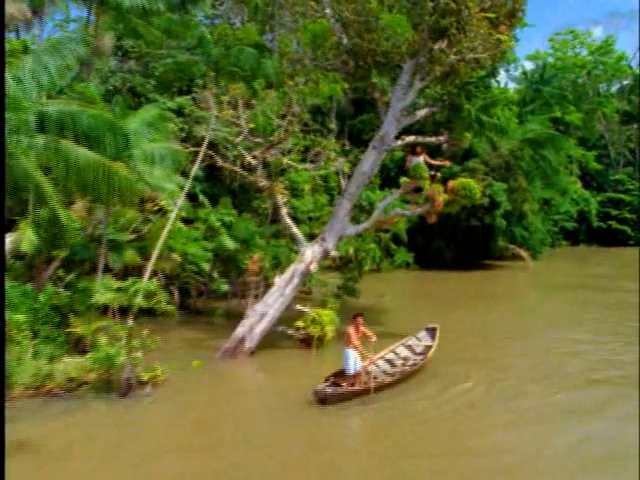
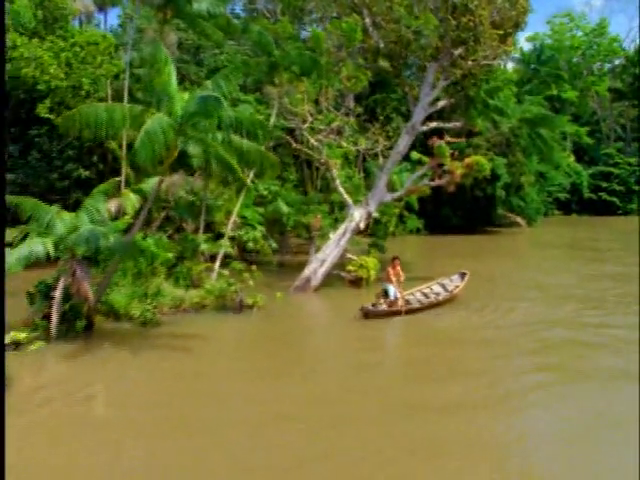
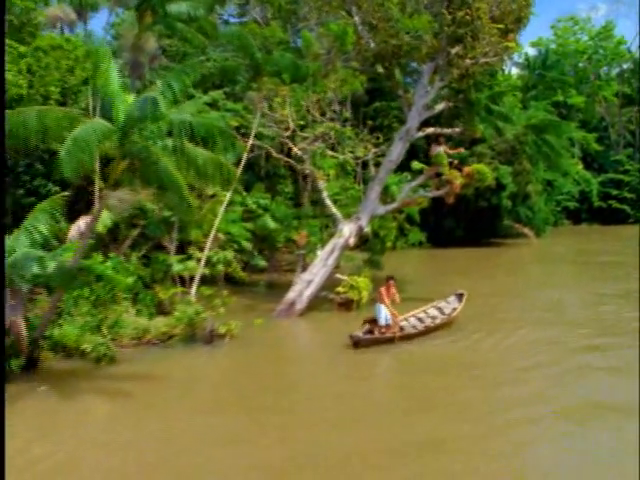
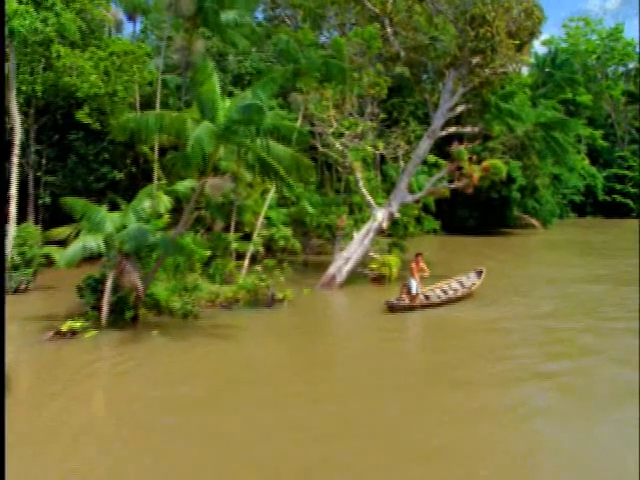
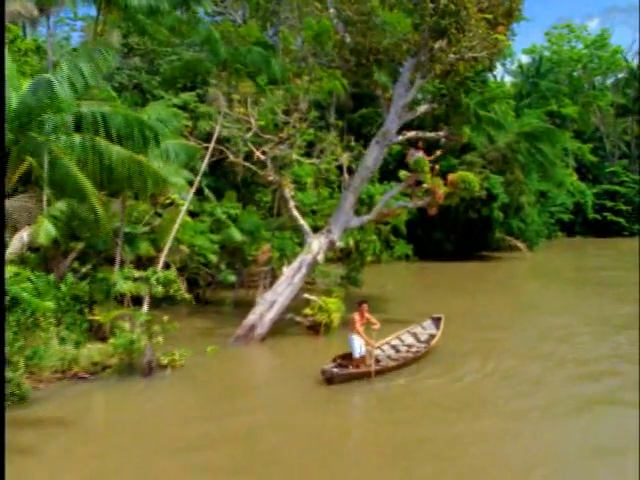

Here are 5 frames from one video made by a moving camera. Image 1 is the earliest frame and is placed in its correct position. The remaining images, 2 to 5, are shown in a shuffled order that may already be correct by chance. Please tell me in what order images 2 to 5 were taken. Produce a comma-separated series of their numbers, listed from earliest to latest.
5, 3, 2, 4
